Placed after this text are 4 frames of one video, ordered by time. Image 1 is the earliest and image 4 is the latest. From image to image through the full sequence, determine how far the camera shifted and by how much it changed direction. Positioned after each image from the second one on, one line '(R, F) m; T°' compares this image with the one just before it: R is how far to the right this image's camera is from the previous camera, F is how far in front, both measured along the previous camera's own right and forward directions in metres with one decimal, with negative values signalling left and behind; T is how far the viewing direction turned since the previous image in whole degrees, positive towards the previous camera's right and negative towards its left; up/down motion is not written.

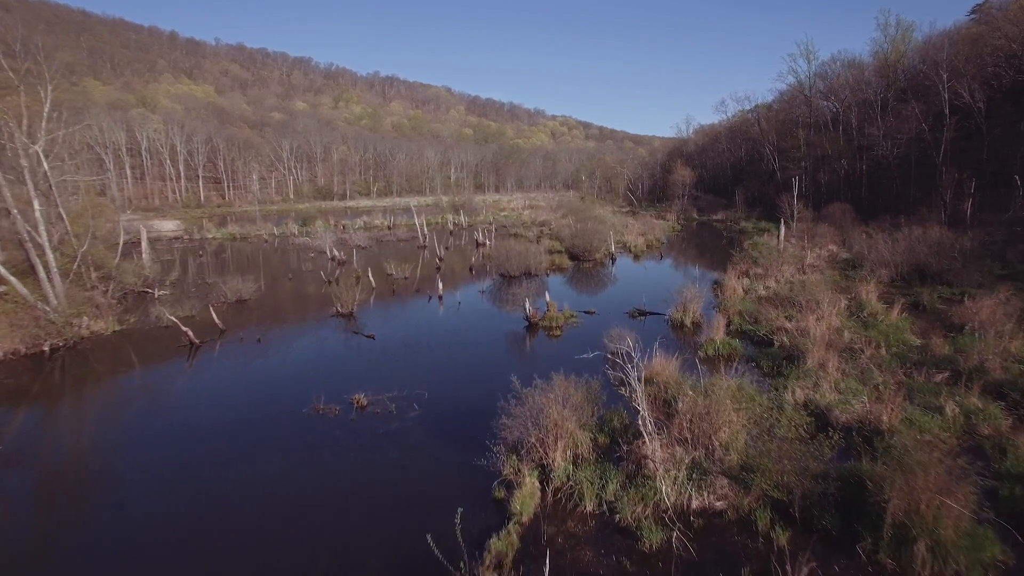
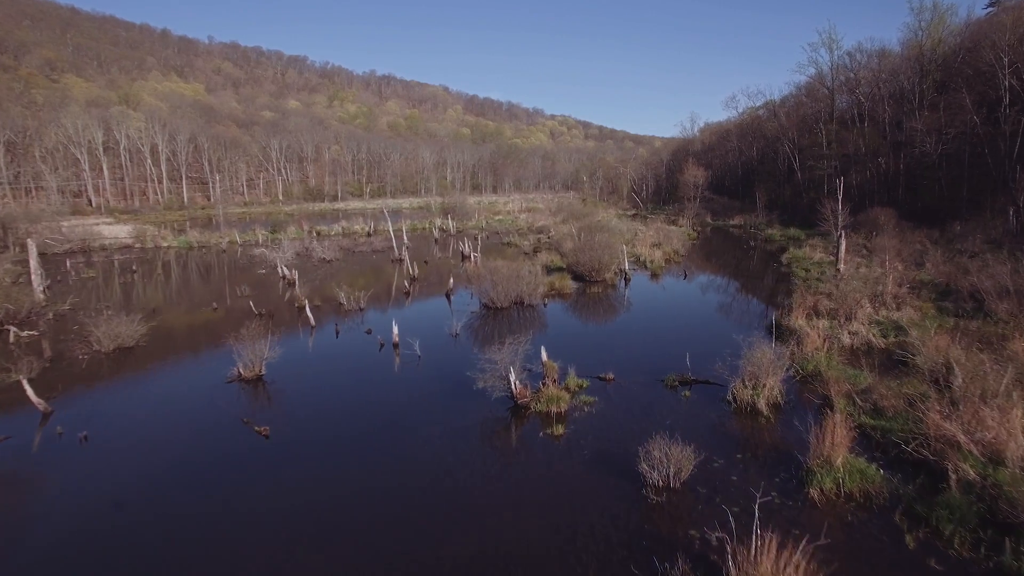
(+0.4, +4.9) m; 0°
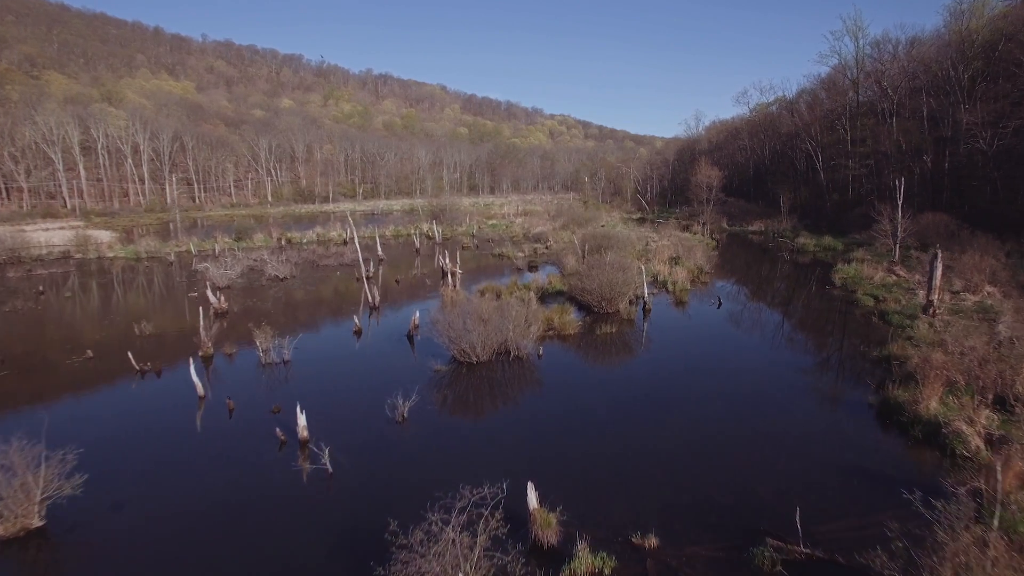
(+0.4, +4.6) m; 0°
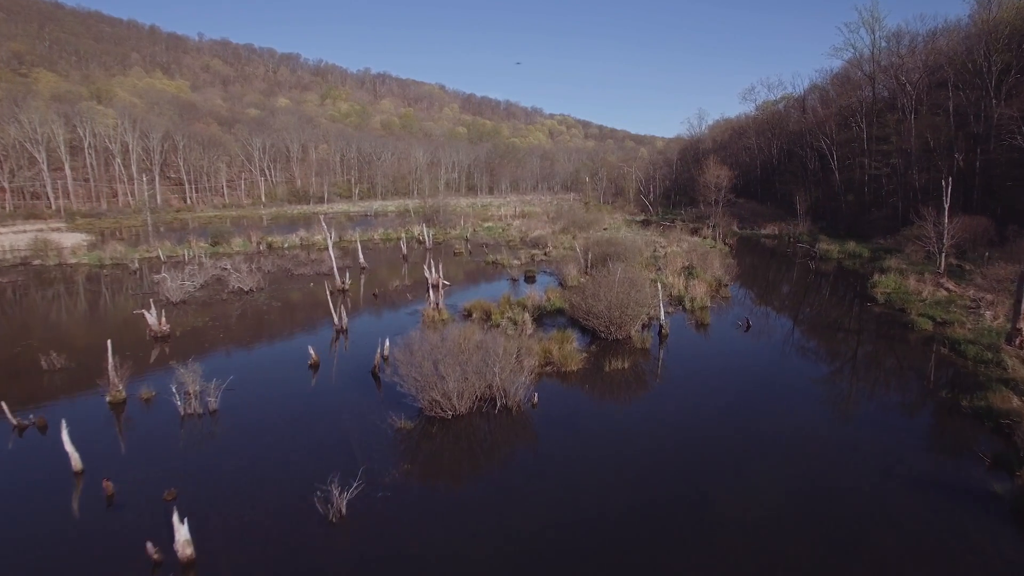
(+0.2, +2.6) m; 0°
